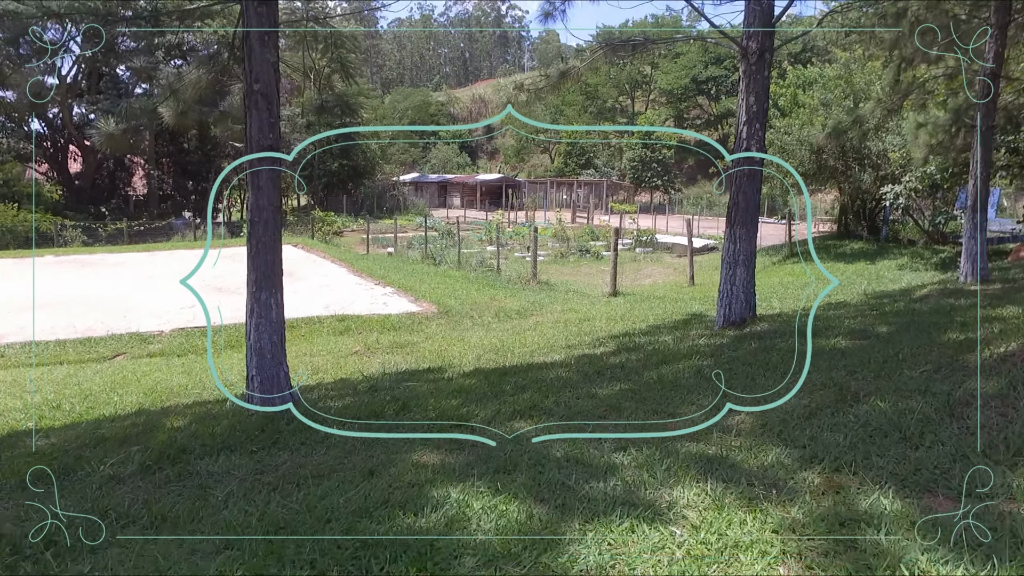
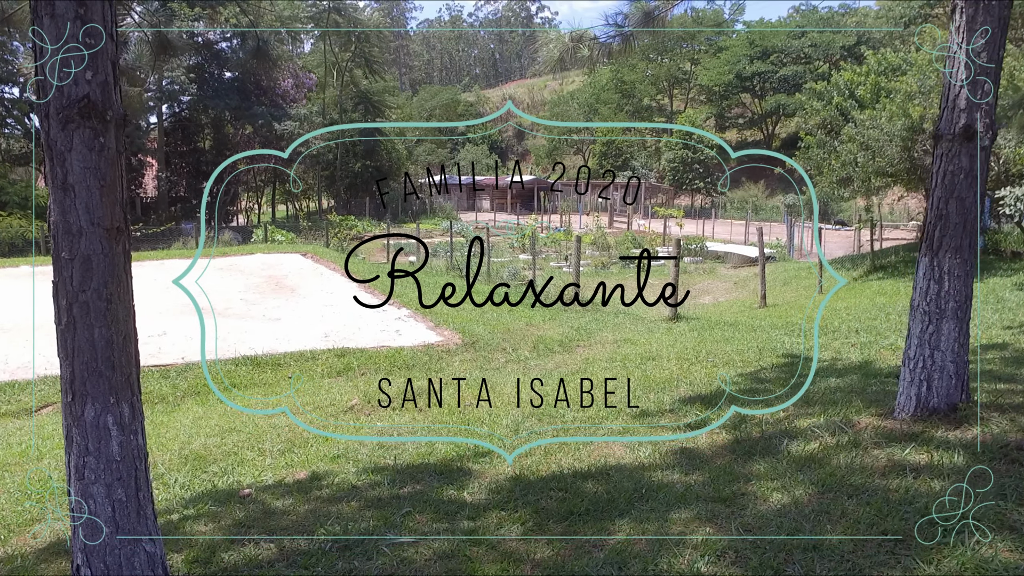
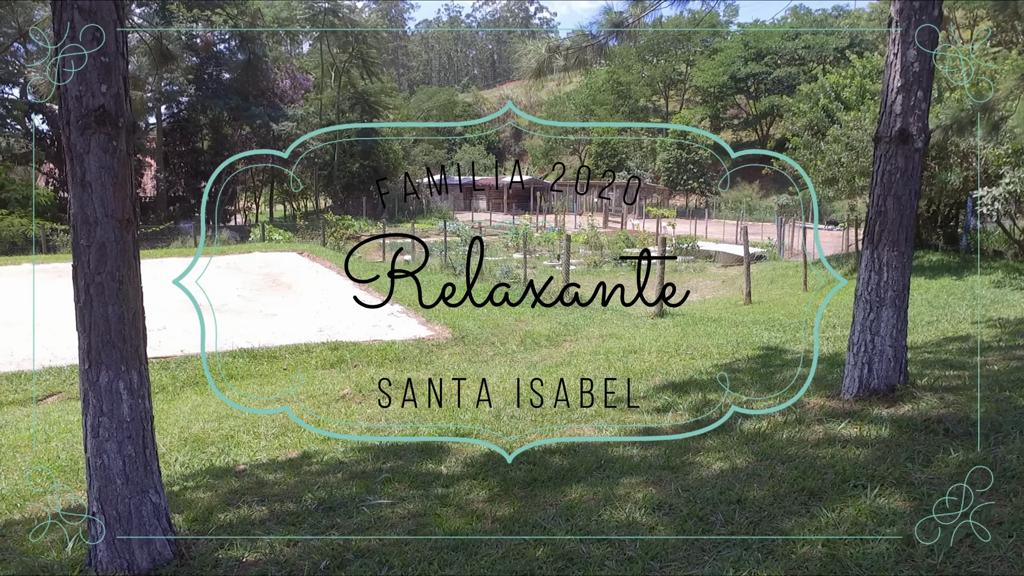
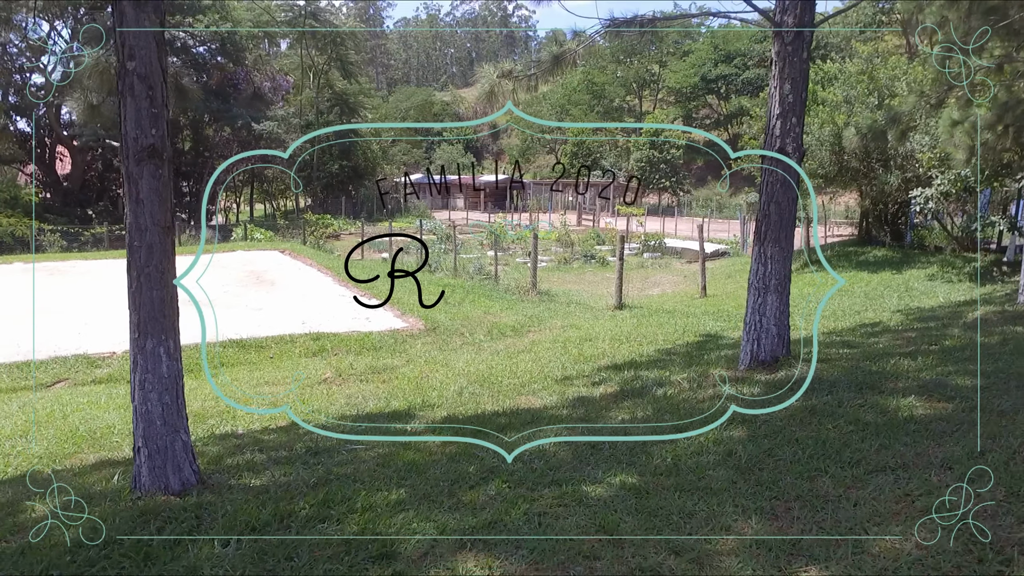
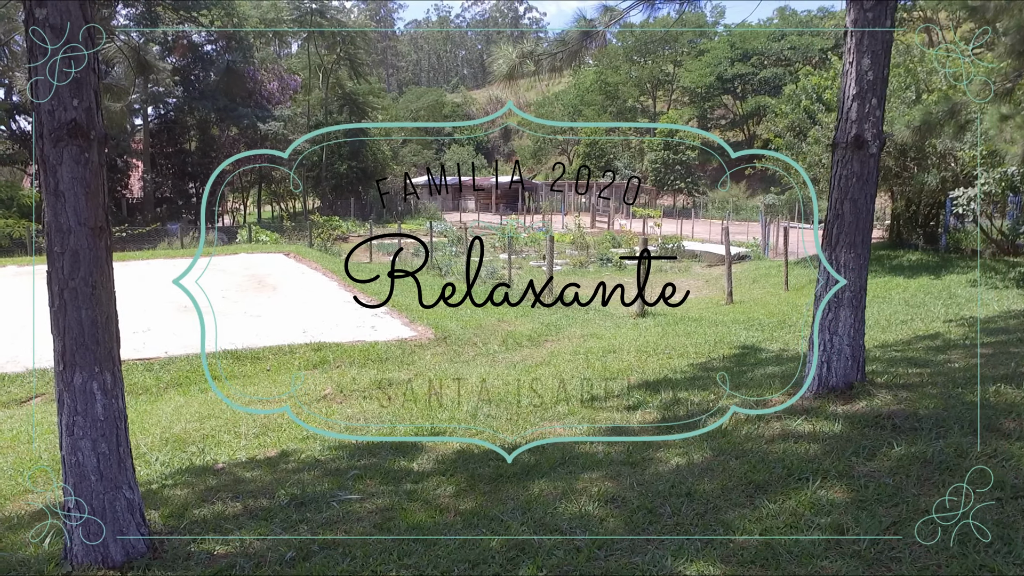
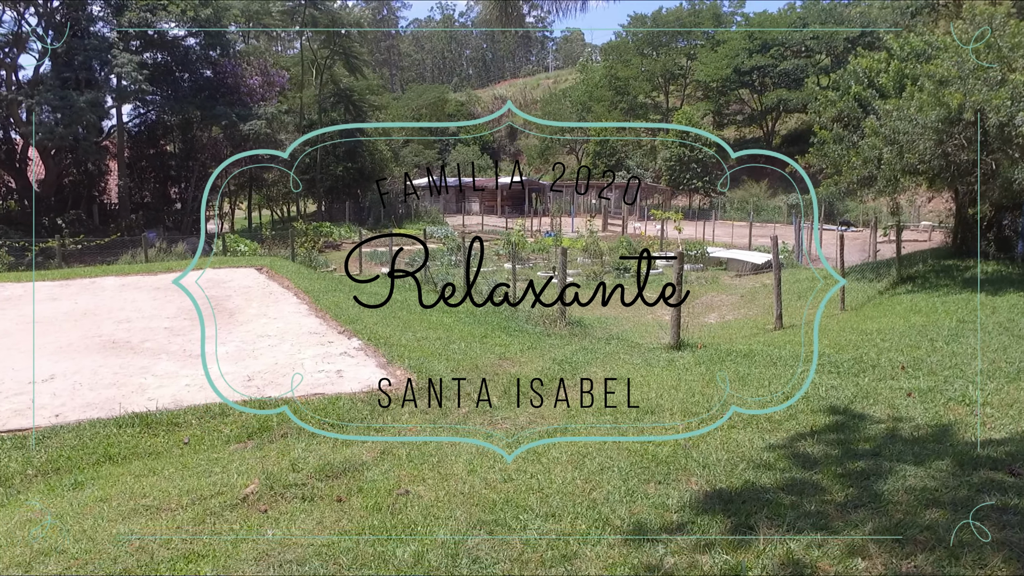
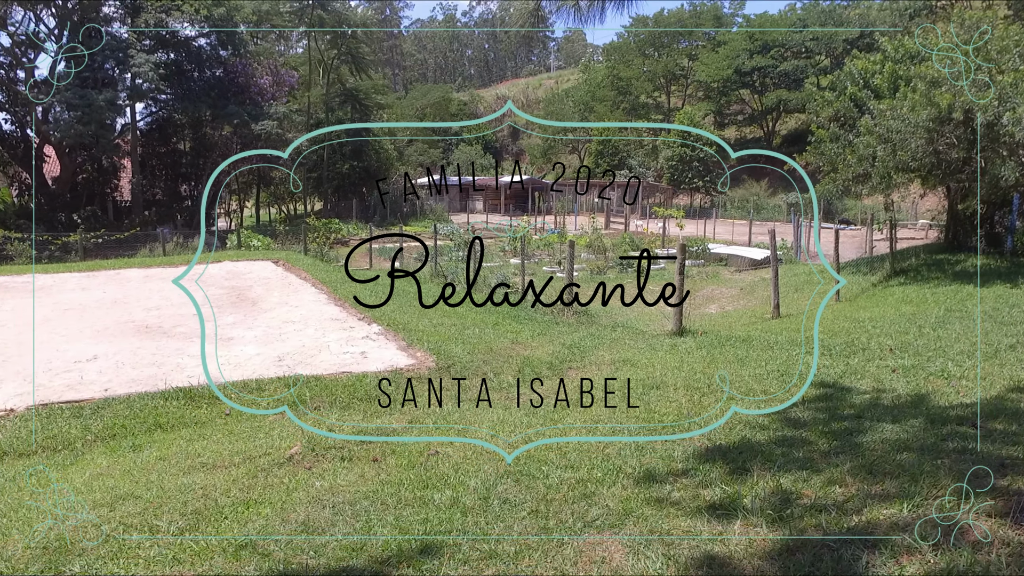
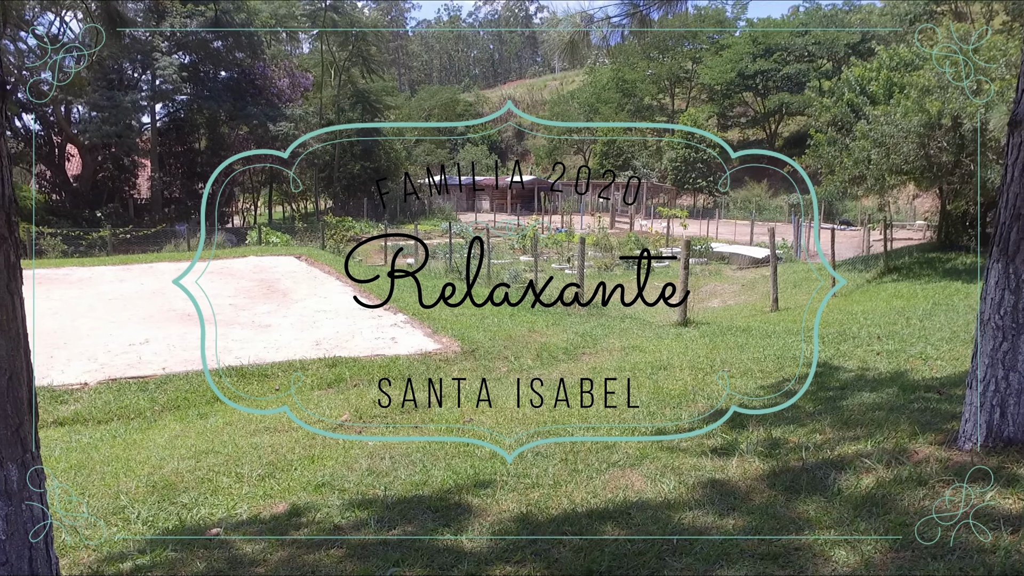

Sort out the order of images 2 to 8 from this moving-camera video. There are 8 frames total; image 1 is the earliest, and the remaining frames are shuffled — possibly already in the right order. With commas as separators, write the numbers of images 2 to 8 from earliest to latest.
4, 5, 3, 2, 8, 7, 6
